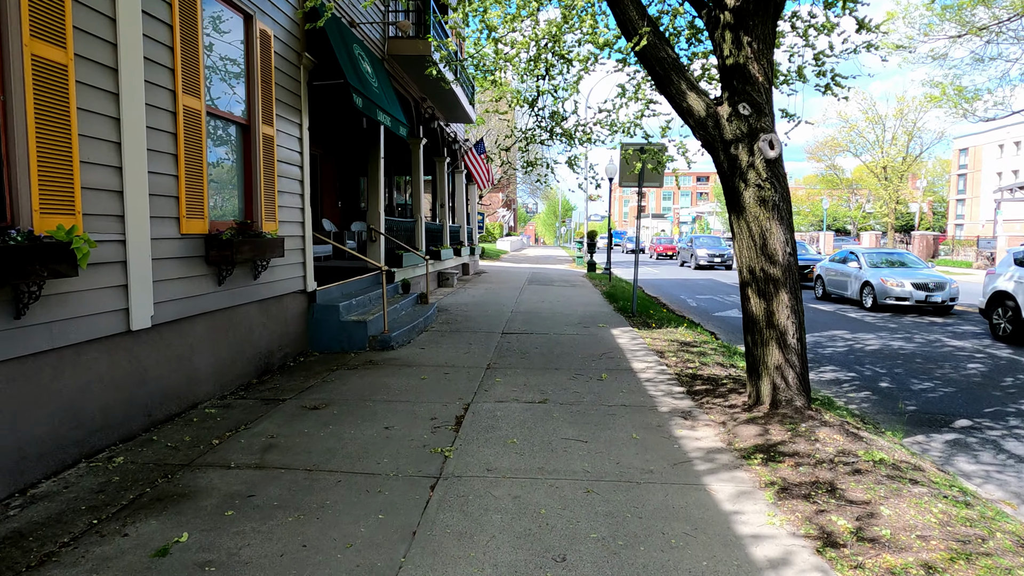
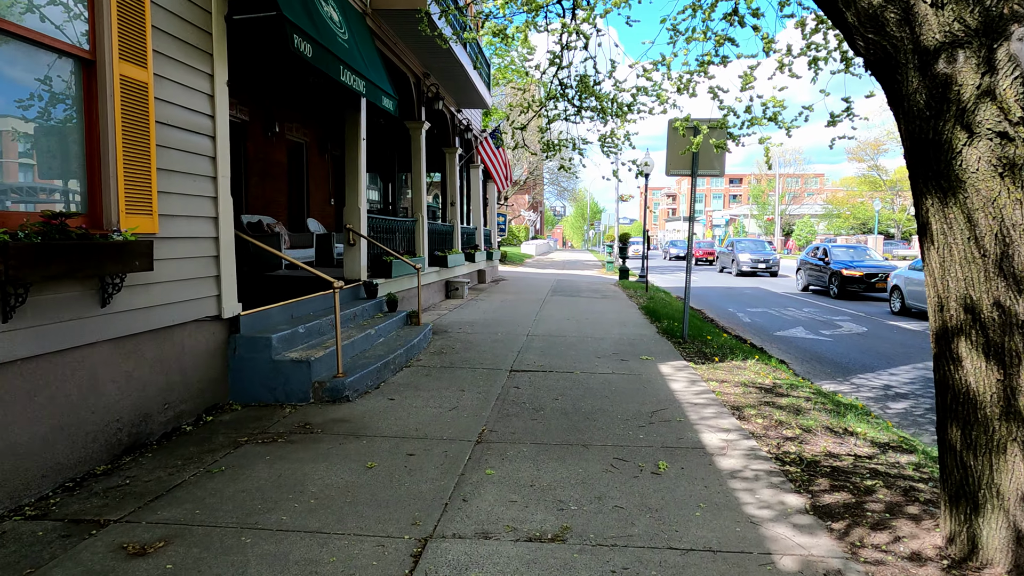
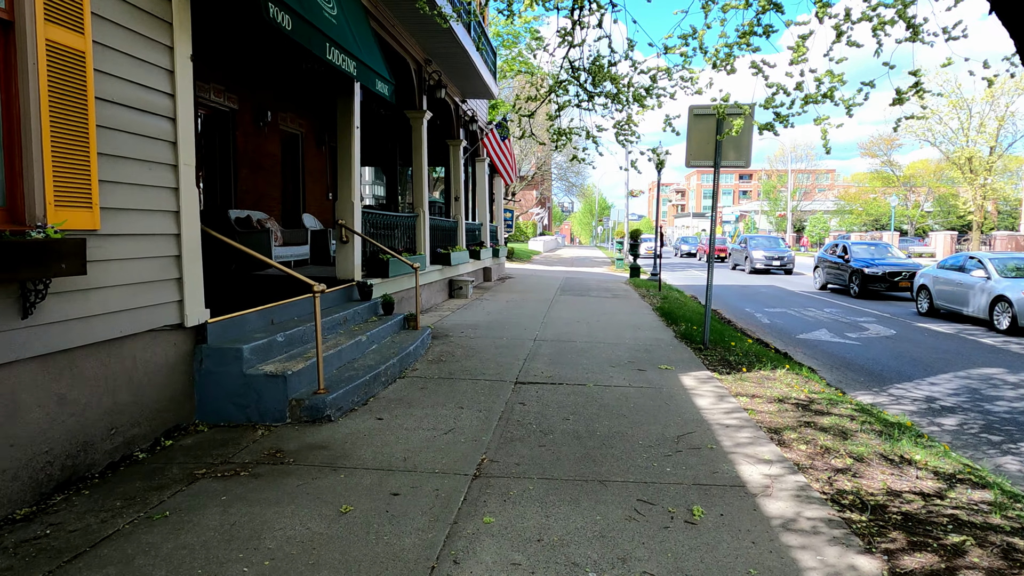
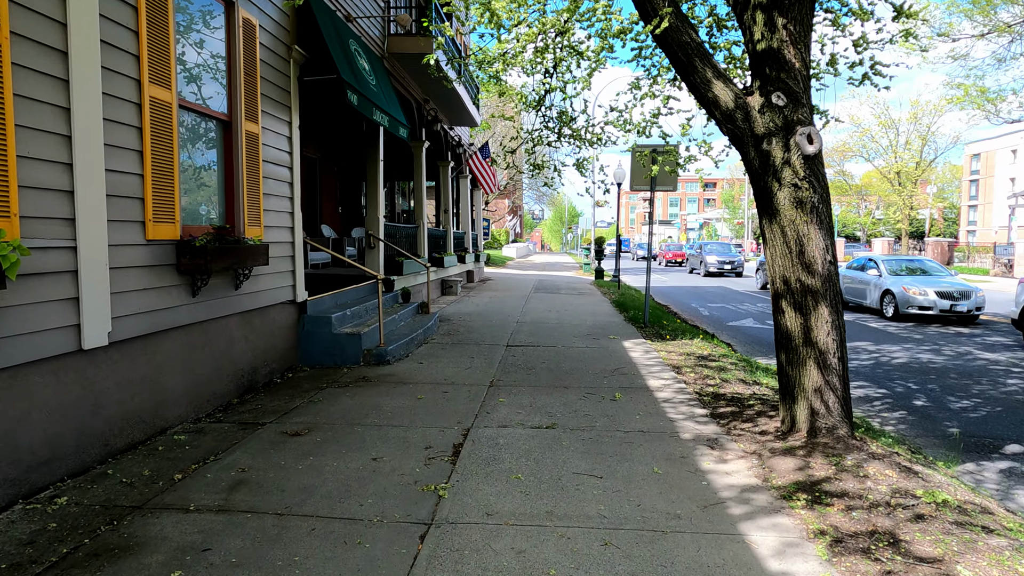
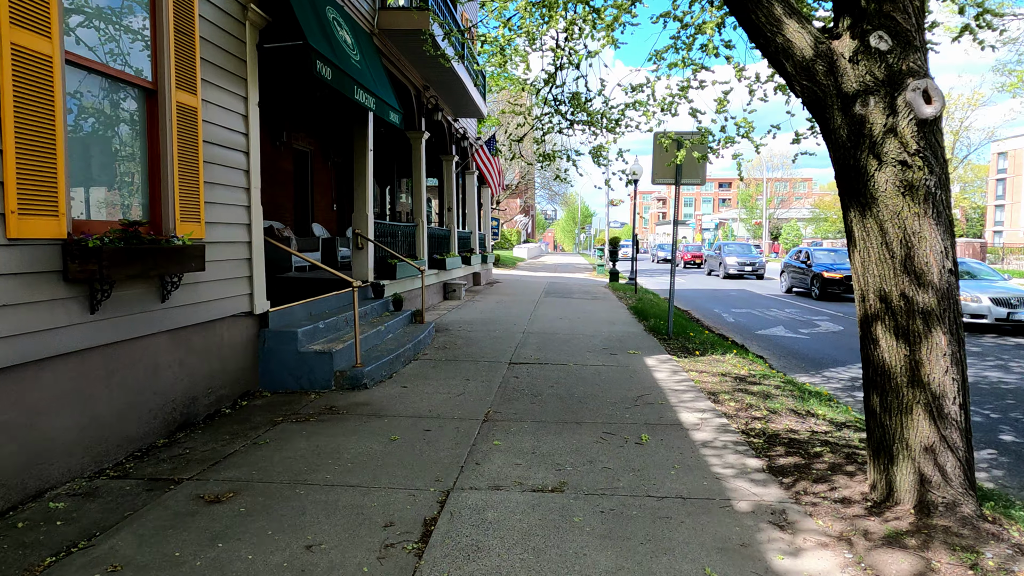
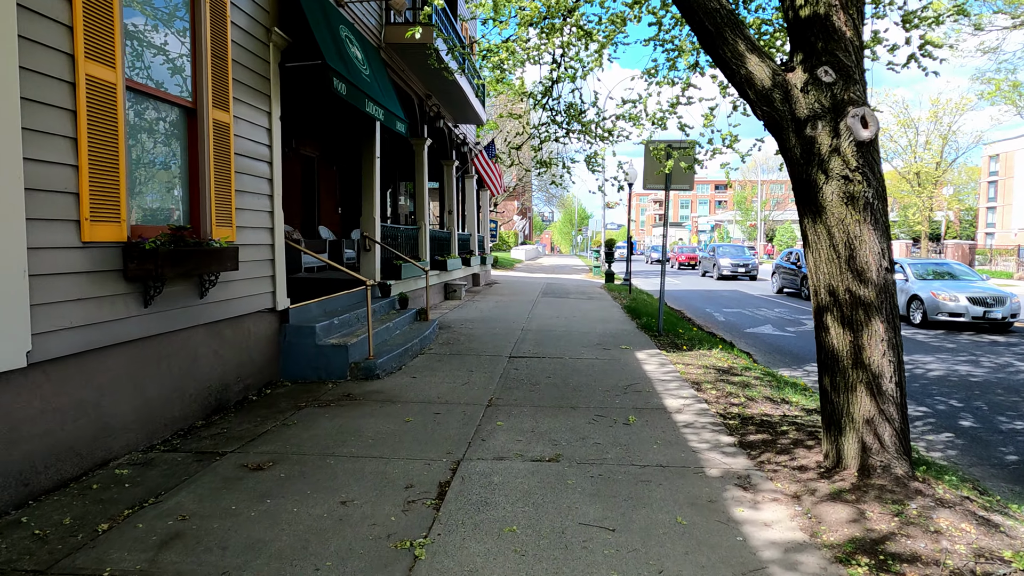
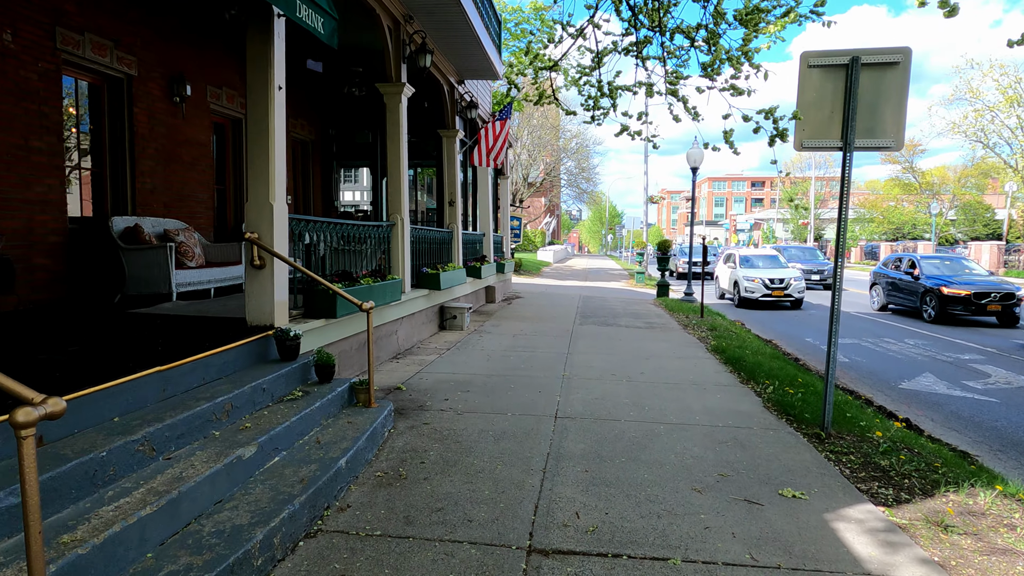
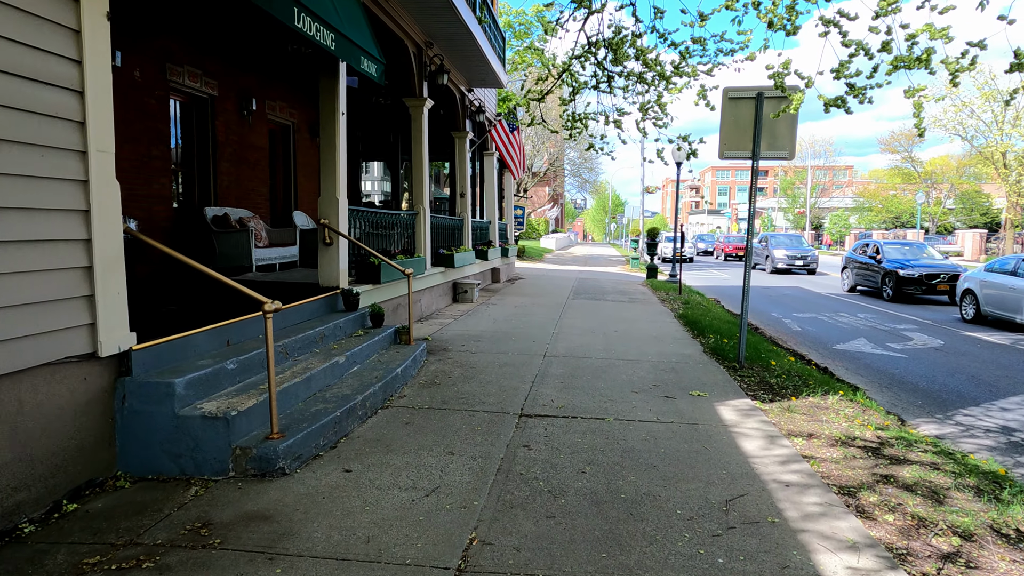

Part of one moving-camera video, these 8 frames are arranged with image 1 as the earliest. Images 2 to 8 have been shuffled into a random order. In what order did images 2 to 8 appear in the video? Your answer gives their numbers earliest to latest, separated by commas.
4, 6, 5, 2, 3, 8, 7
